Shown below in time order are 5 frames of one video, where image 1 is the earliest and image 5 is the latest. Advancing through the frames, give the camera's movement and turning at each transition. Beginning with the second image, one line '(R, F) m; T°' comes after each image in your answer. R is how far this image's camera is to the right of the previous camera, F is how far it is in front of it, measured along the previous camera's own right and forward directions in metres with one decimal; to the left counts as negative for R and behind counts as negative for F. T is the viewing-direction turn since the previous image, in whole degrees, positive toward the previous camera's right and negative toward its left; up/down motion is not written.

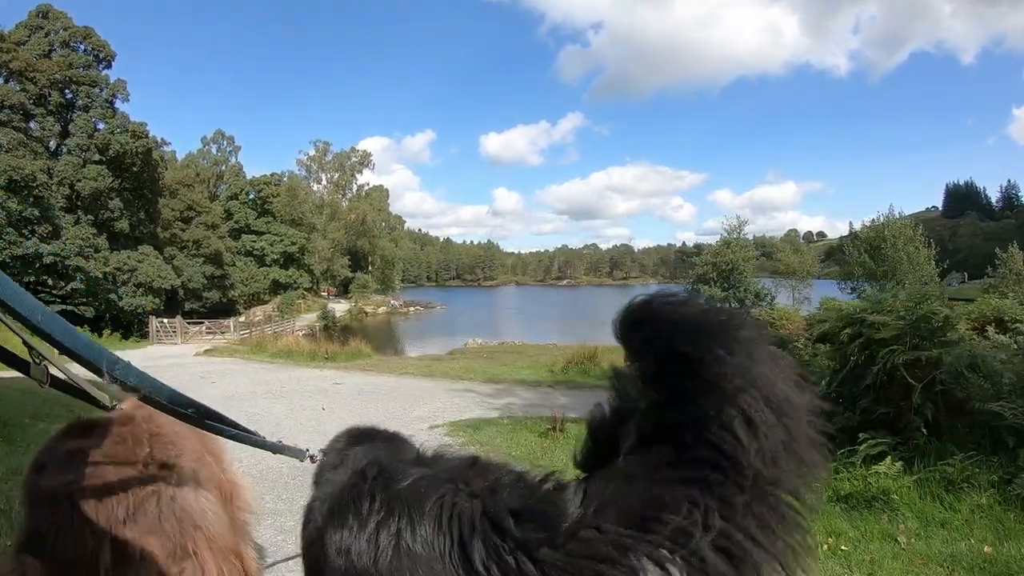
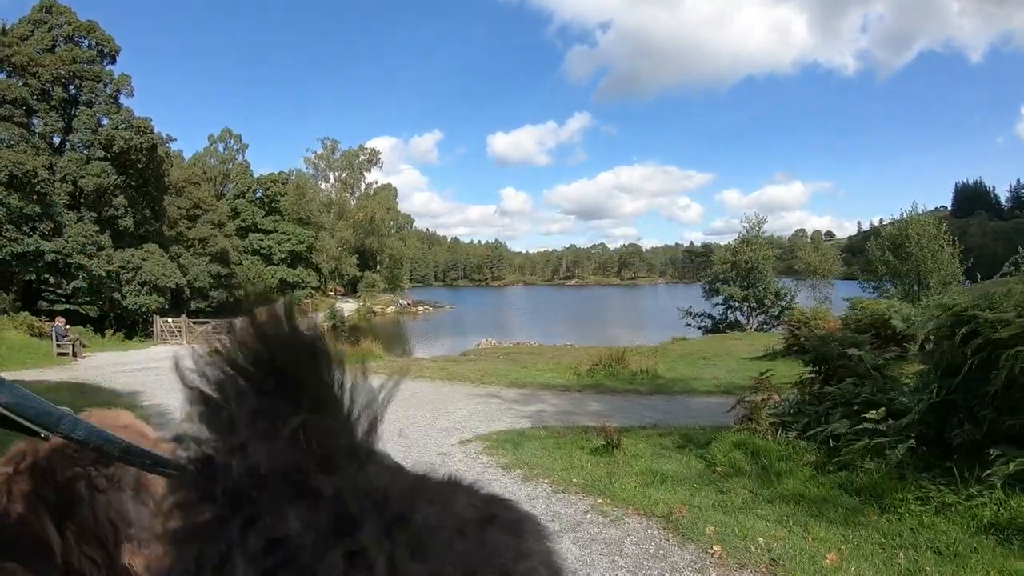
(-0.4, +1.1) m; -1°
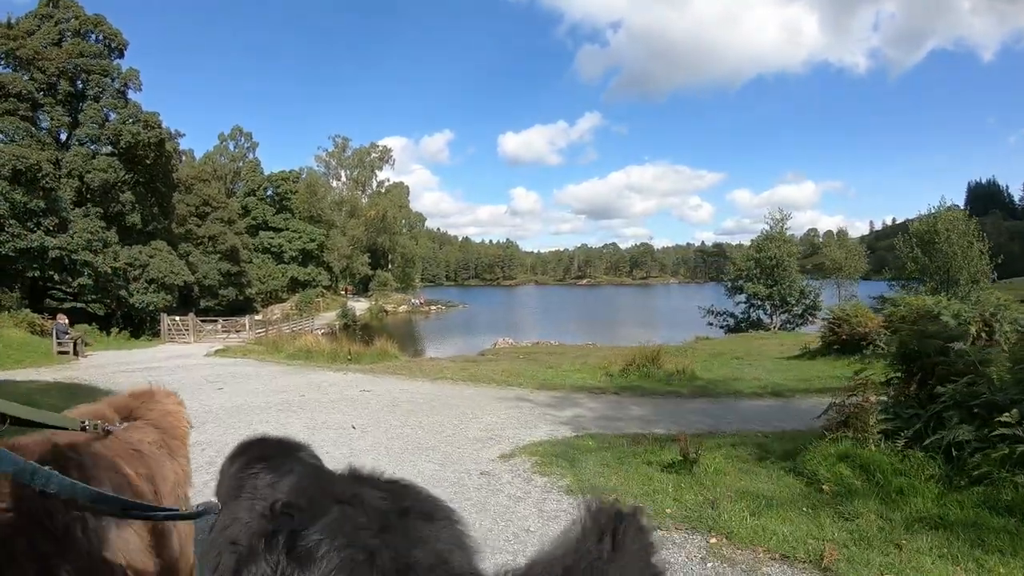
(-0.4, +1.1) m; -1°
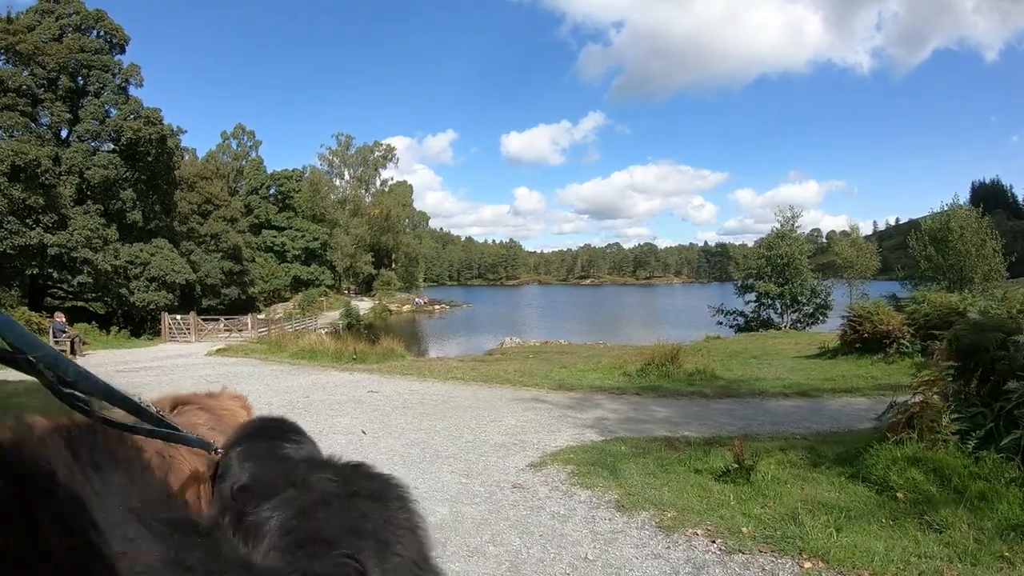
(-0.2, +0.6) m; 0°
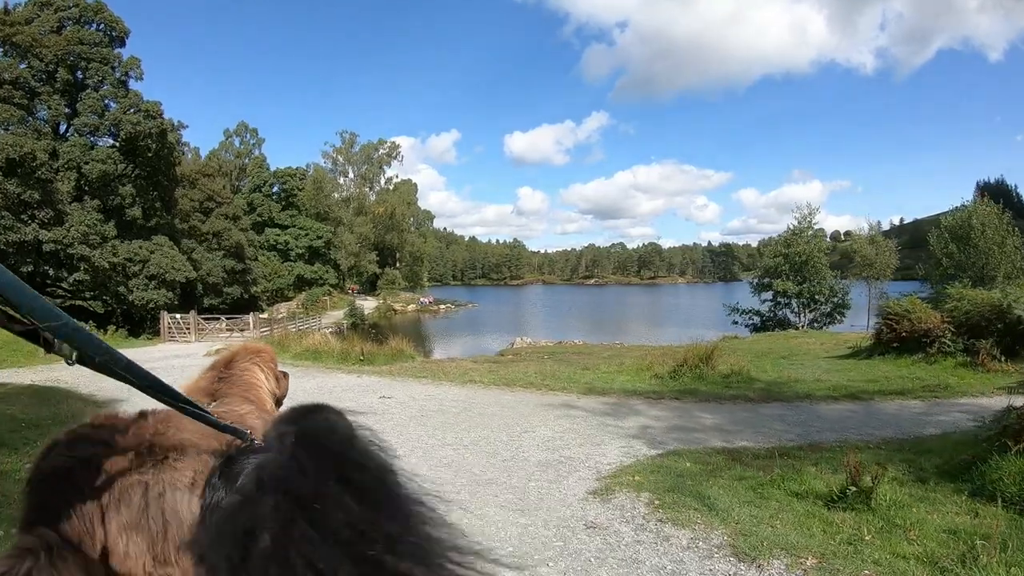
(-0.4, +1.0) m; 0°
